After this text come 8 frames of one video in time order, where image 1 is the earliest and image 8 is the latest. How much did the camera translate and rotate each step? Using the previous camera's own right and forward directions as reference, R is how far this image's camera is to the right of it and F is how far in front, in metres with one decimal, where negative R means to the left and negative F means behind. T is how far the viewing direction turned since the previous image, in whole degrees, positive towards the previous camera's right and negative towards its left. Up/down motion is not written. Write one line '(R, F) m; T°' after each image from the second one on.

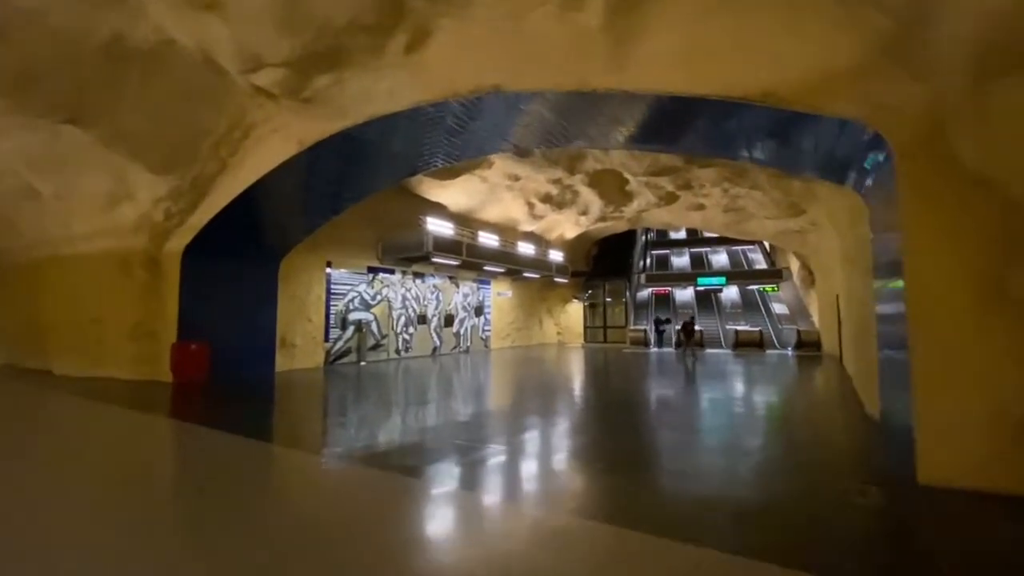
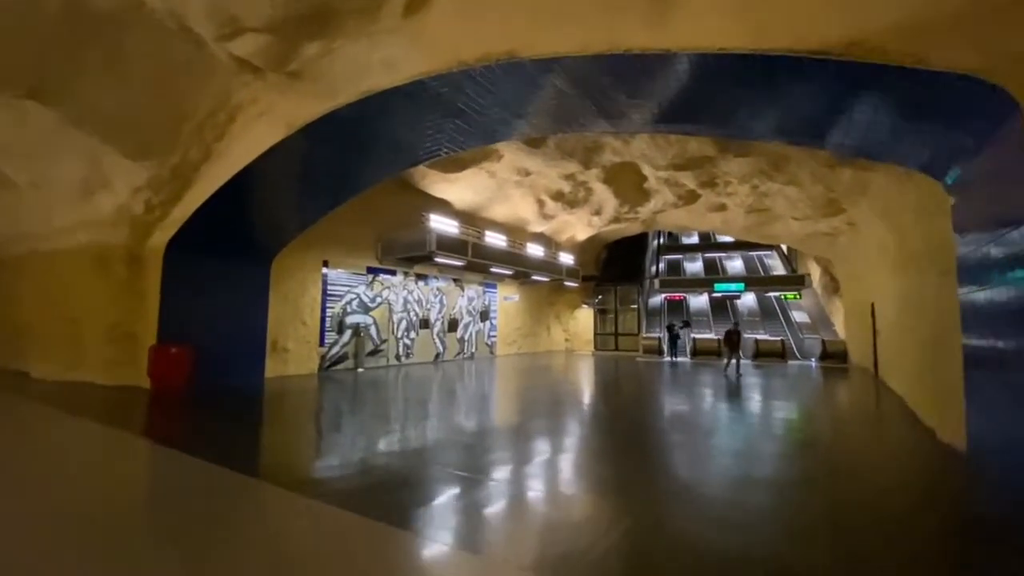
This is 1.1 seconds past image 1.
(-0.1, +0.6) m; -1°
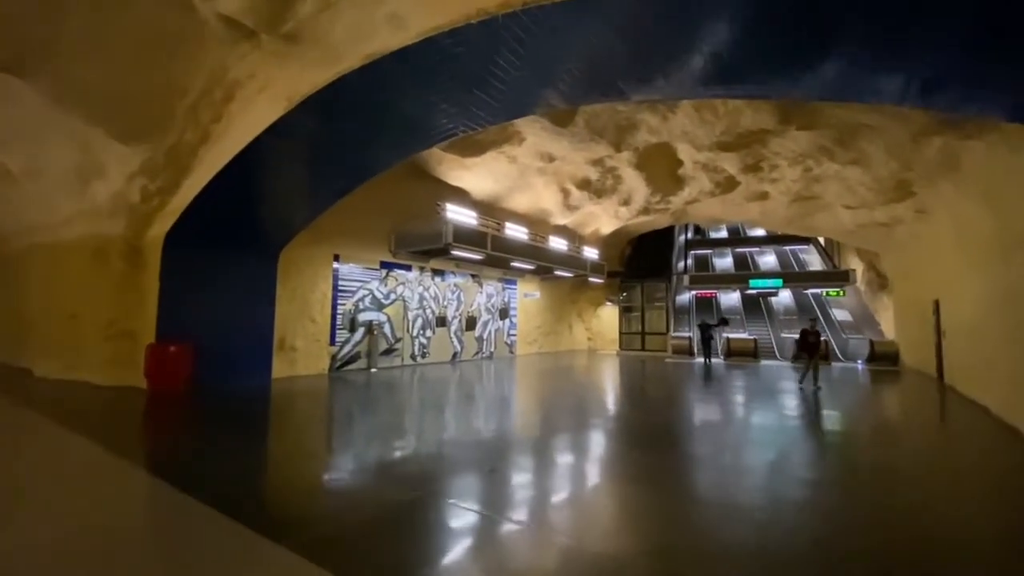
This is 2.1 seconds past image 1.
(-0.1, +0.6) m; -2°
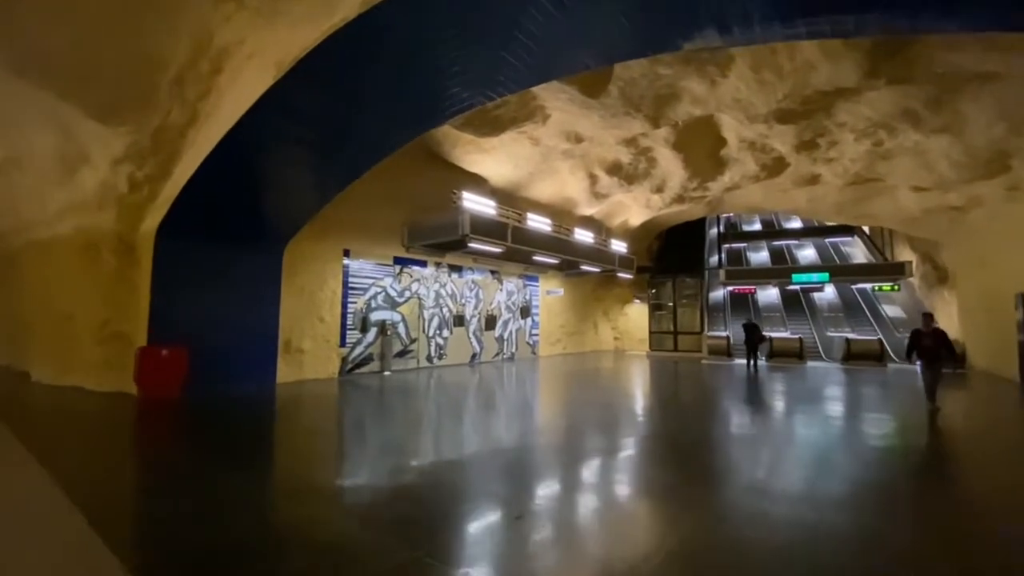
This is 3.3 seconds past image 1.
(-0.1, +0.7) m; -2°
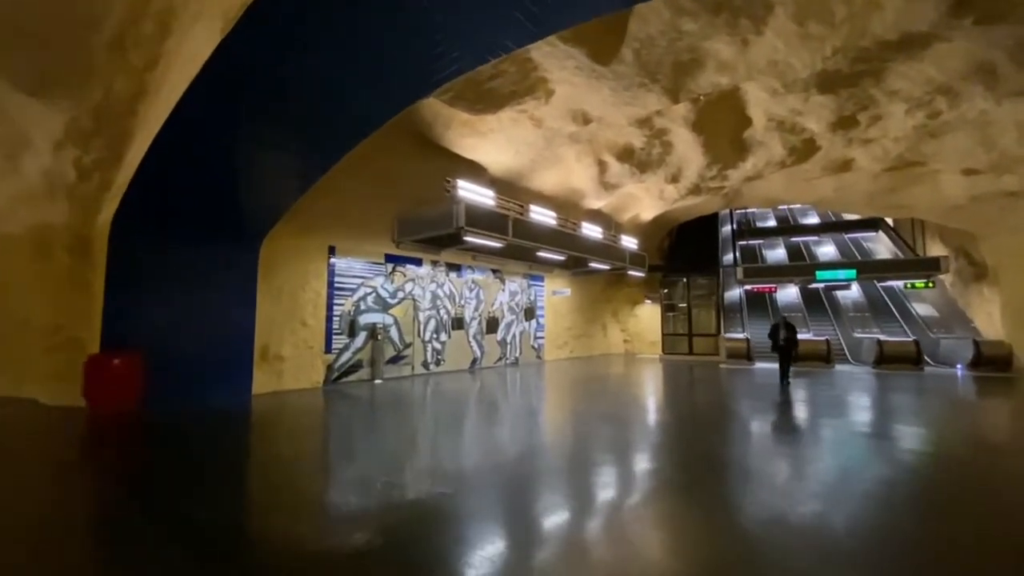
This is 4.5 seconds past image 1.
(+0.1, +0.7) m; -1°
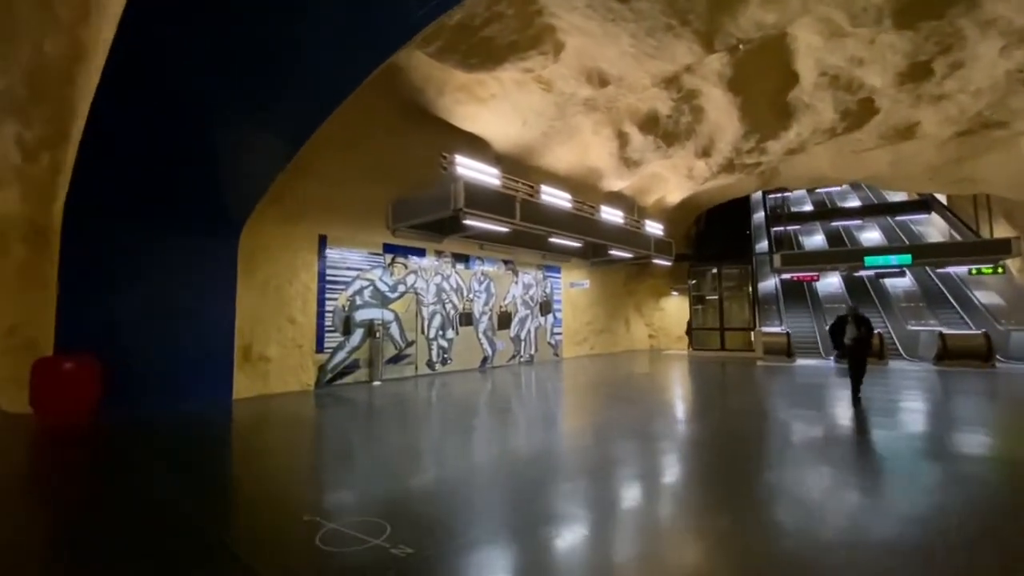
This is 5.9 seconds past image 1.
(+0.2, +0.7) m; -3°
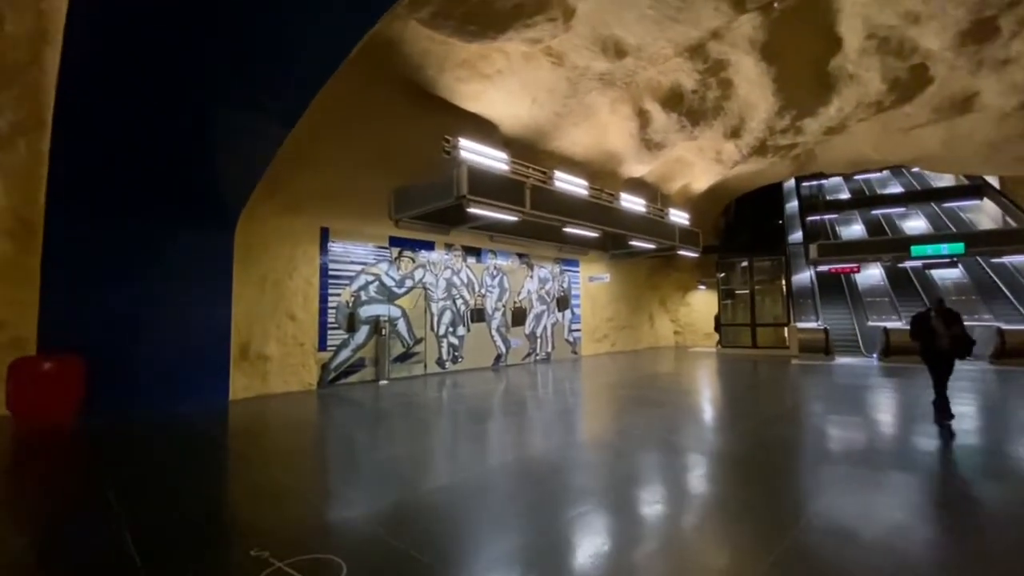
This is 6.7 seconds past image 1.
(+0.1, +0.4) m; -3°
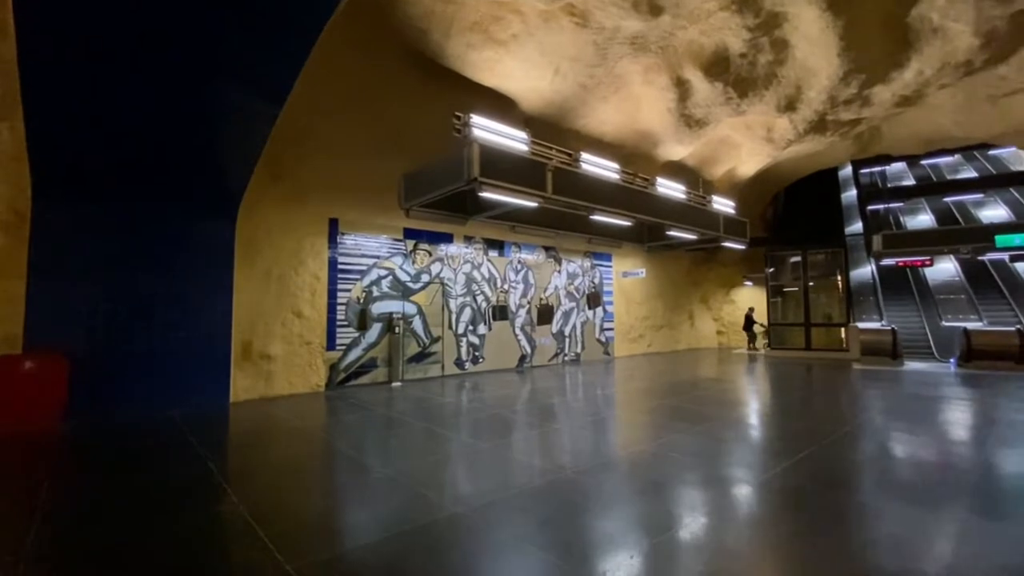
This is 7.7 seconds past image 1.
(+0.2, +0.5) m; -4°
